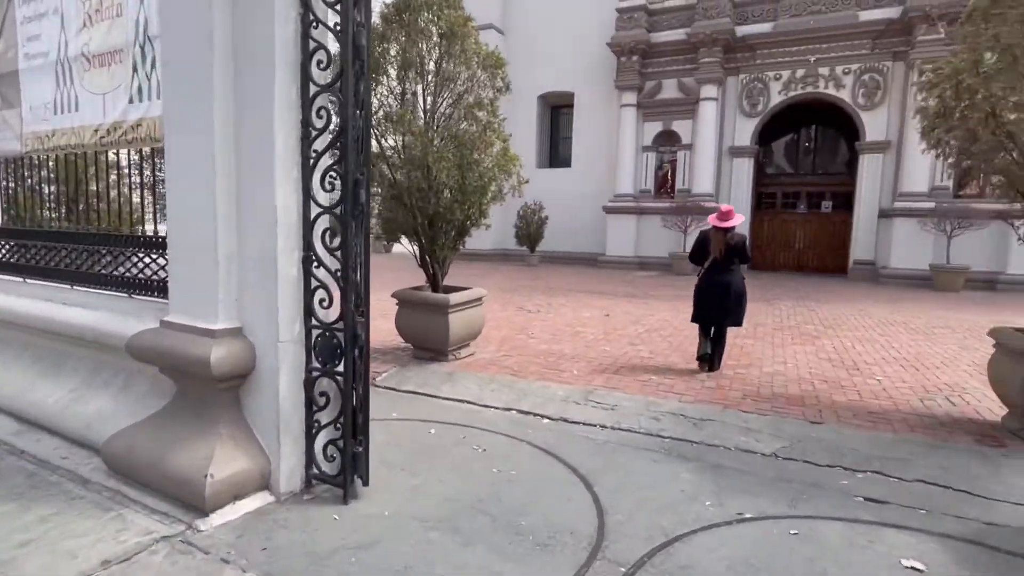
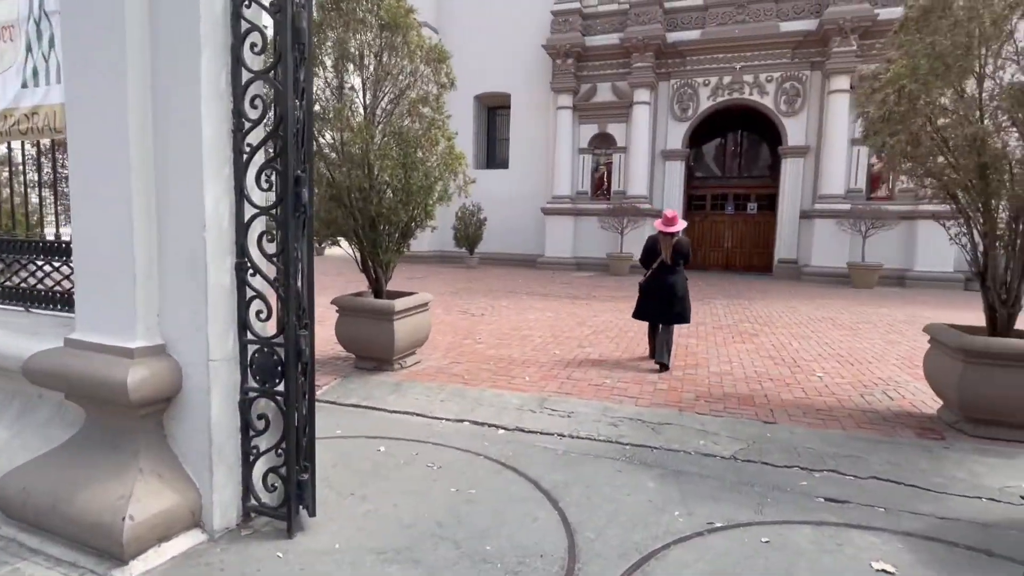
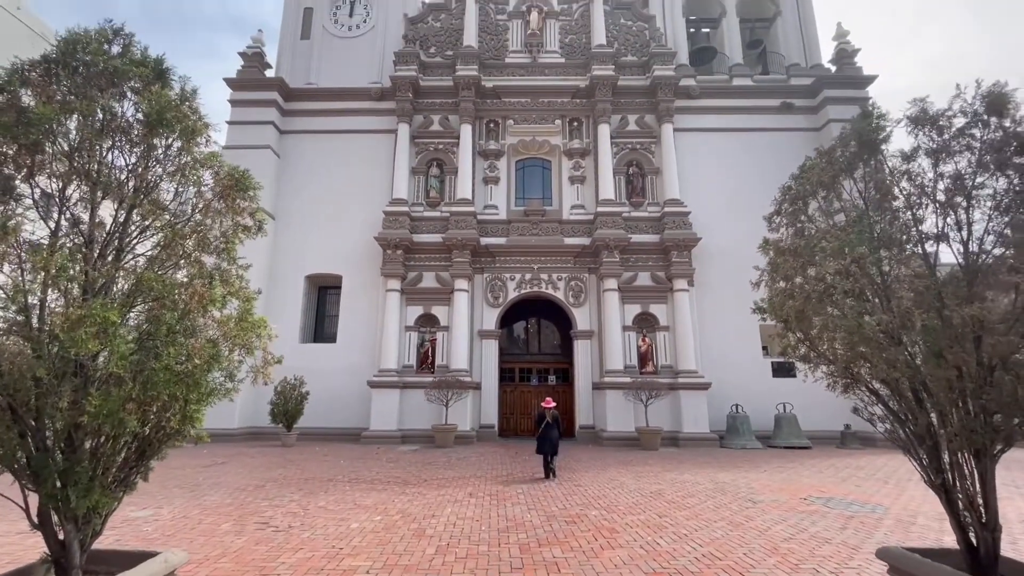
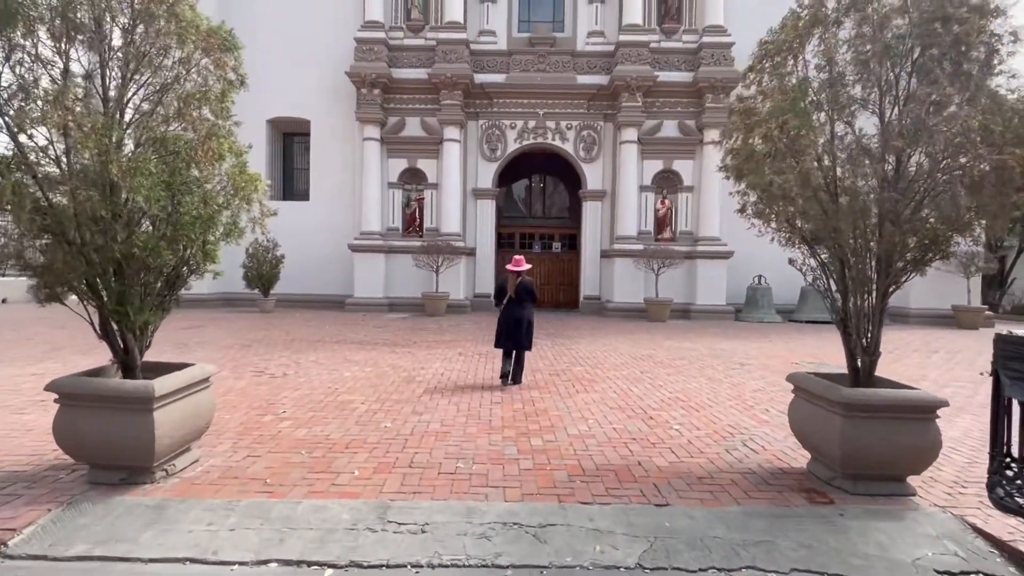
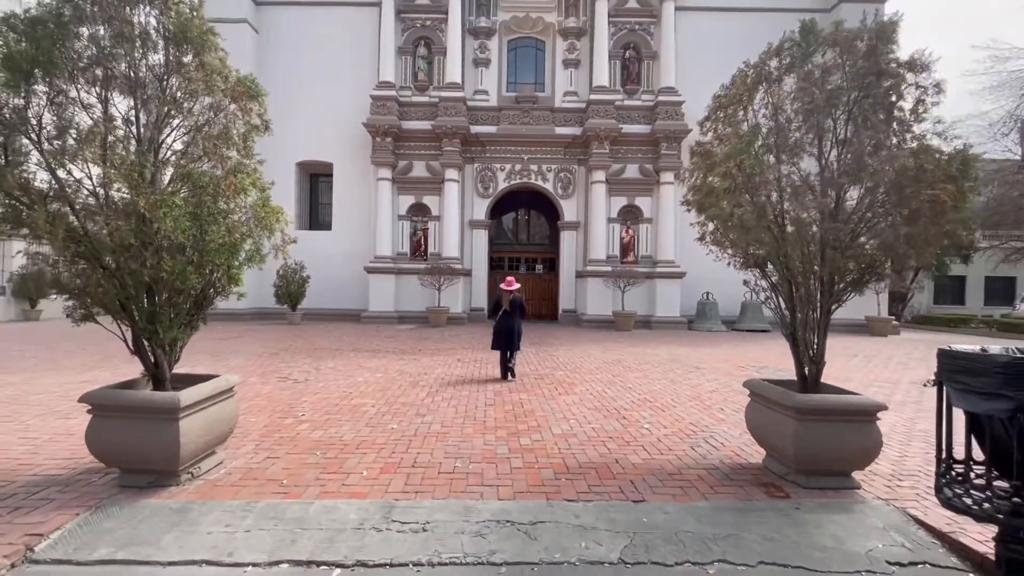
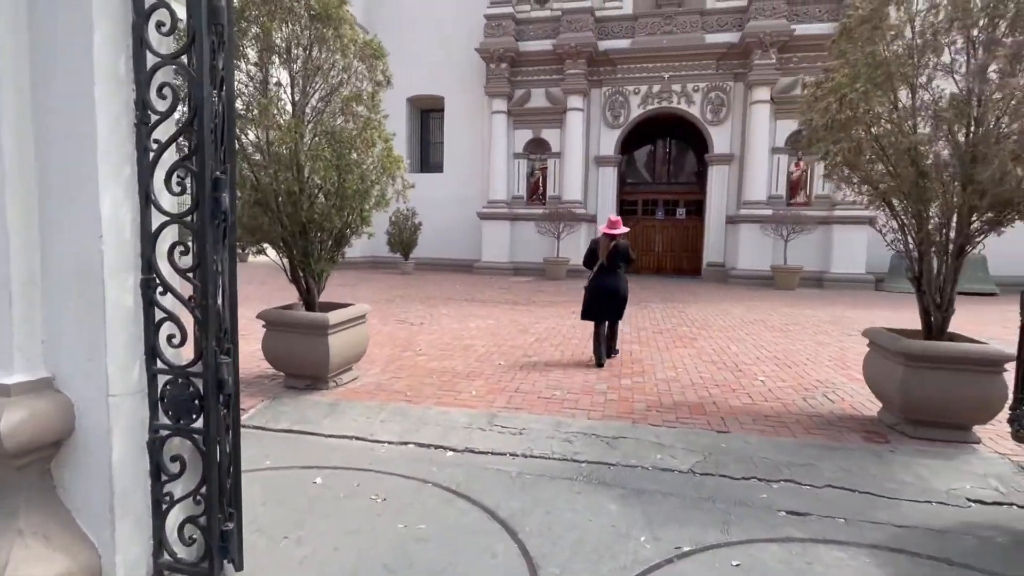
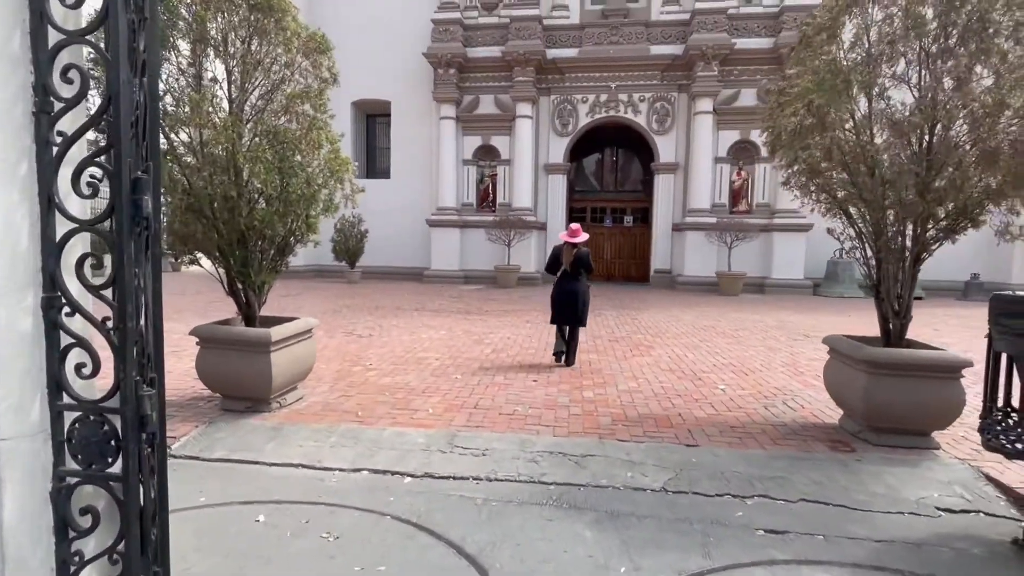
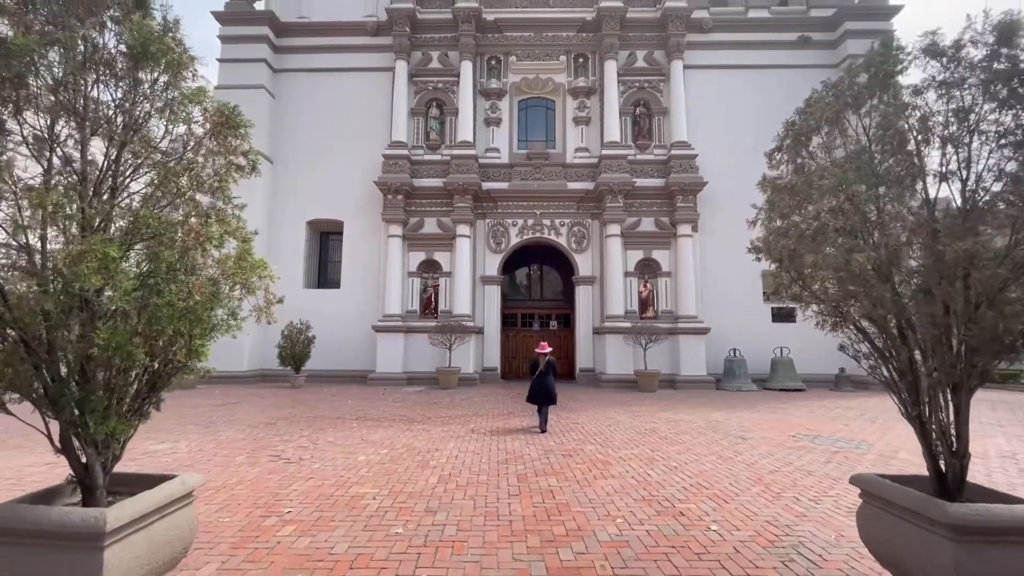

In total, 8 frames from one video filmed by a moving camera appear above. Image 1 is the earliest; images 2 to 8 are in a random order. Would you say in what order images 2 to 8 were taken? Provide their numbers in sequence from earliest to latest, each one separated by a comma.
2, 6, 7, 4, 5, 8, 3
